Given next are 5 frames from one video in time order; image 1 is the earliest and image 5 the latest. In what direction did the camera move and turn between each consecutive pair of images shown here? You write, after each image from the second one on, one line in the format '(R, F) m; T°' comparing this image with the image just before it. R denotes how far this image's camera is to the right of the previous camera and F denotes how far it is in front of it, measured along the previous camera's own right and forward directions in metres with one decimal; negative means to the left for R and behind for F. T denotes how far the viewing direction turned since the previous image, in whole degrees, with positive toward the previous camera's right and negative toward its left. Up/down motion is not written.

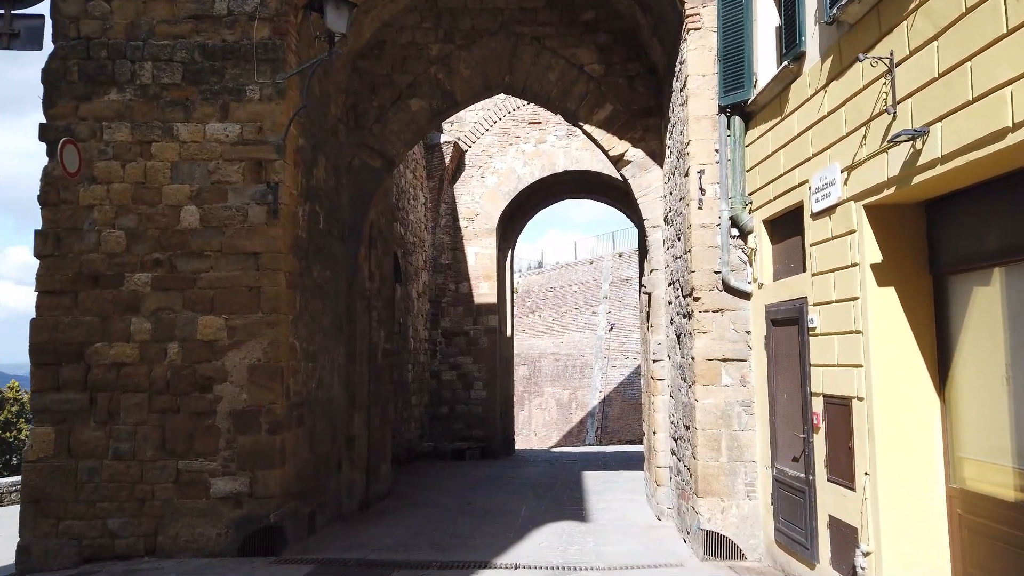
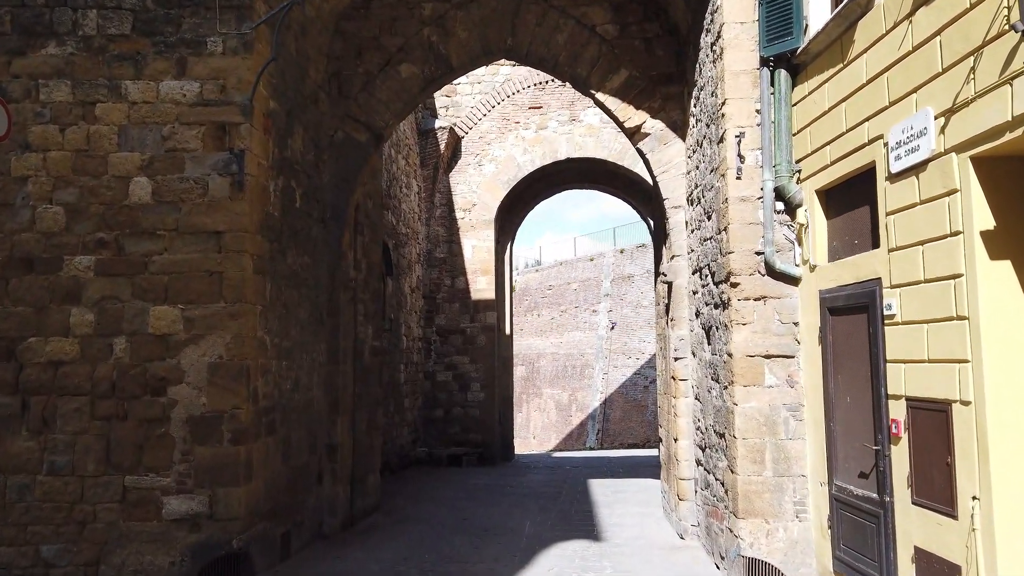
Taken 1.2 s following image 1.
(-0.1, +0.7) m; 0°
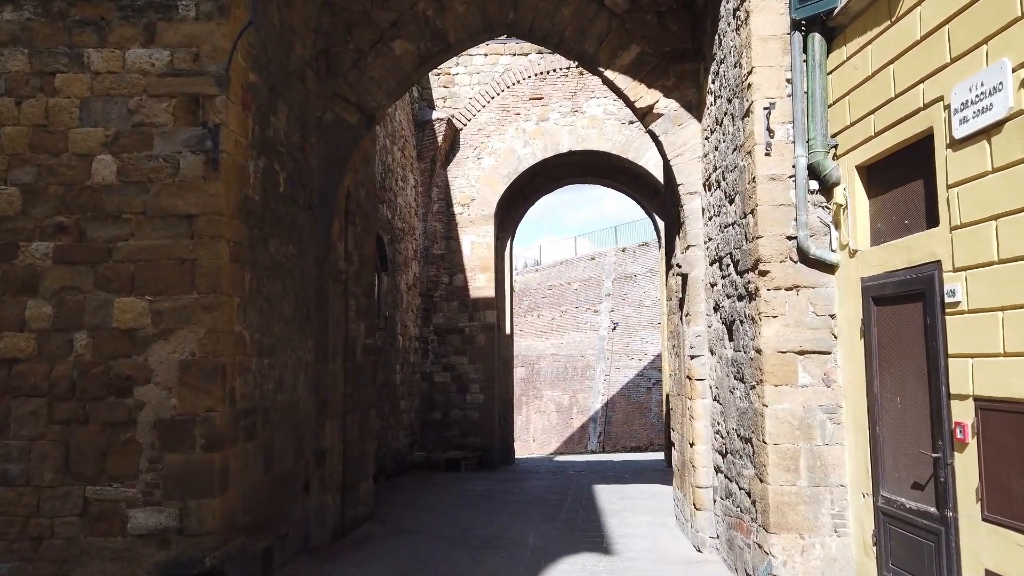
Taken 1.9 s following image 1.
(0.0, +0.4) m; 0°
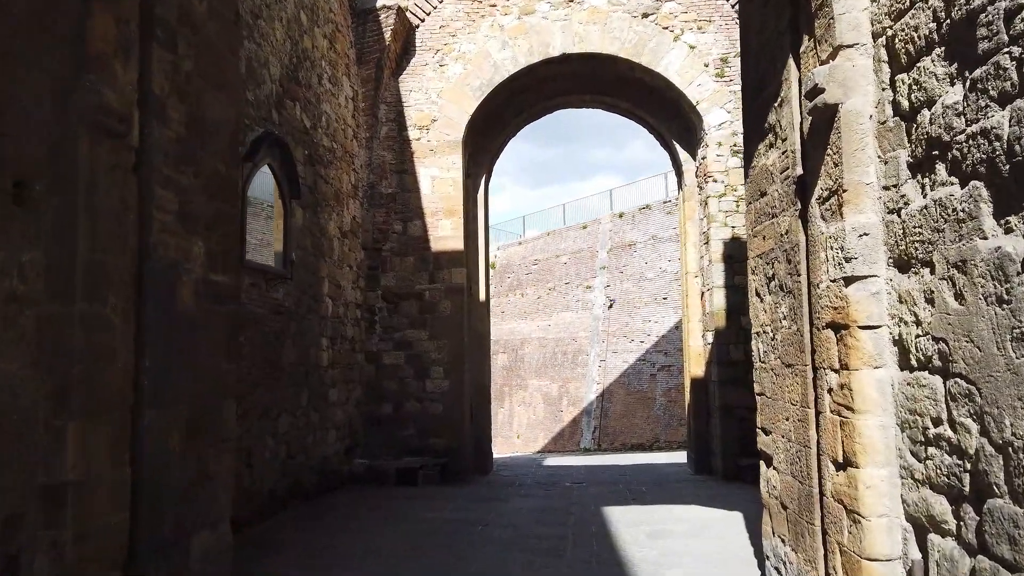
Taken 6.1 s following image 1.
(+0.1, +2.8) m; +1°
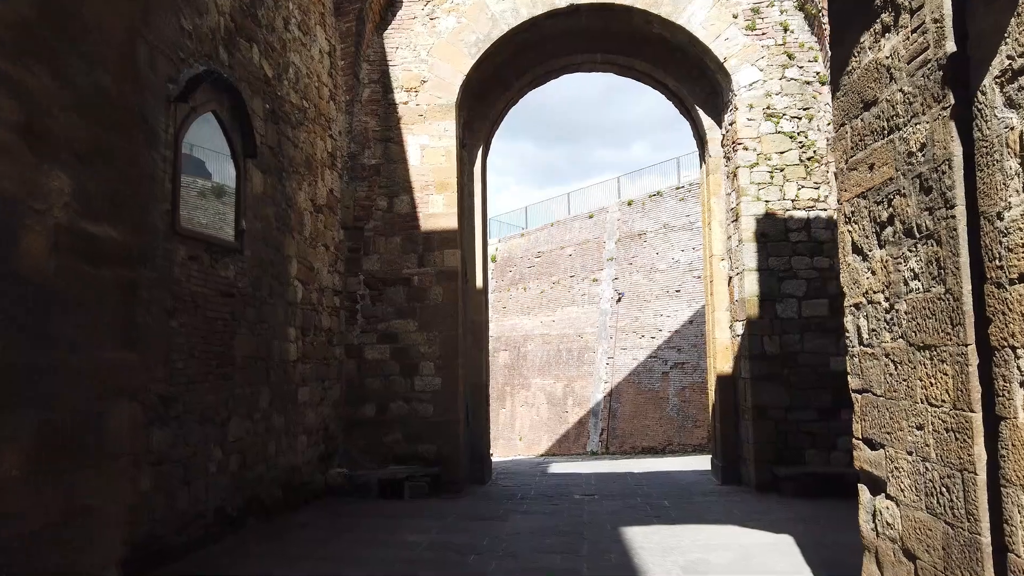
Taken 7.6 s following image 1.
(0.0, +1.0) m; 0°
